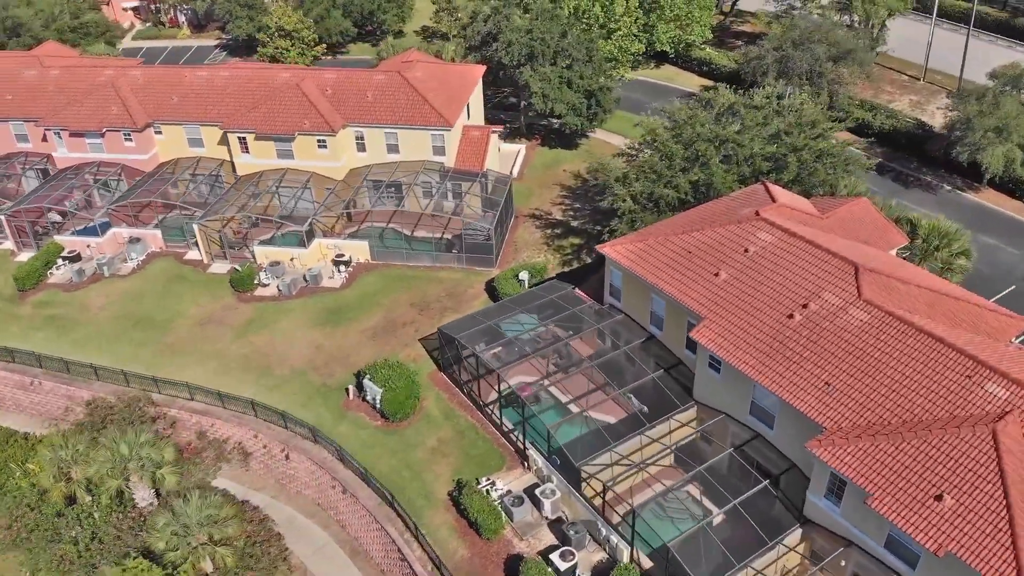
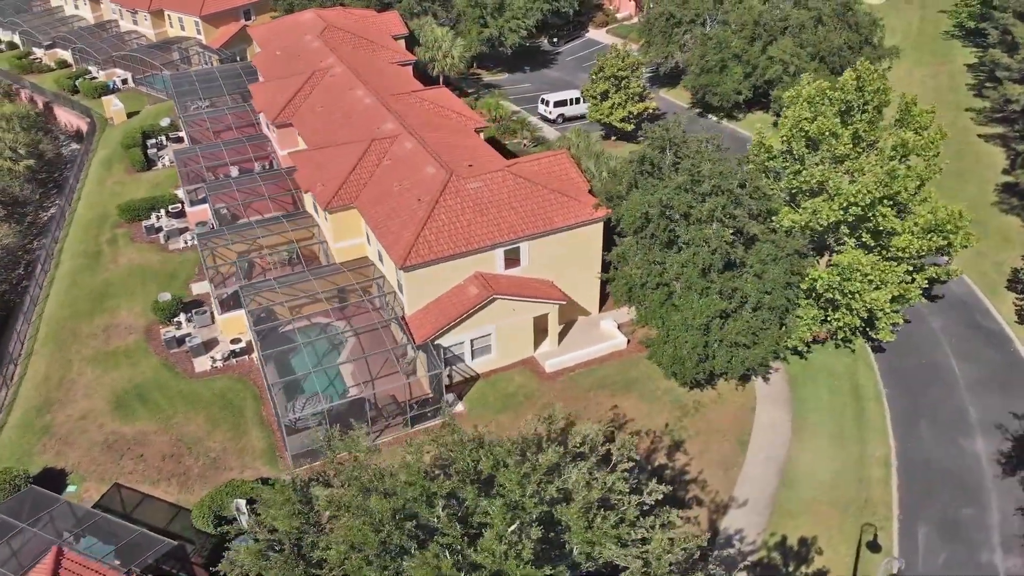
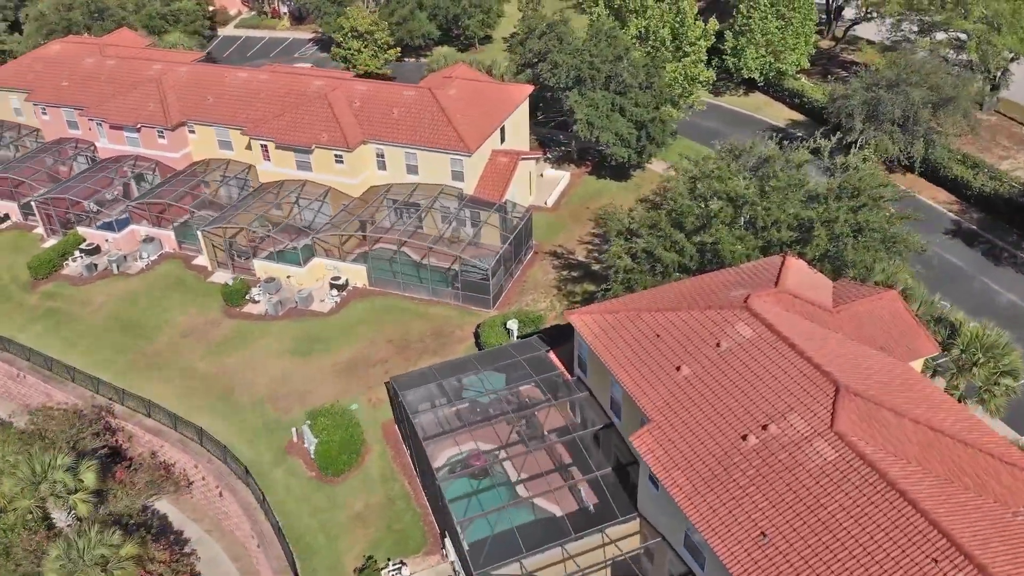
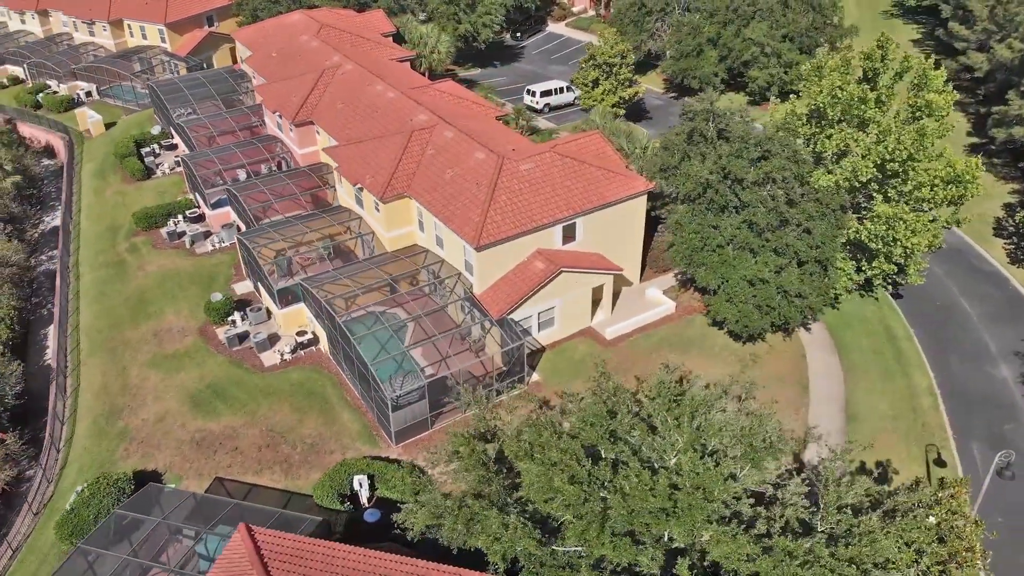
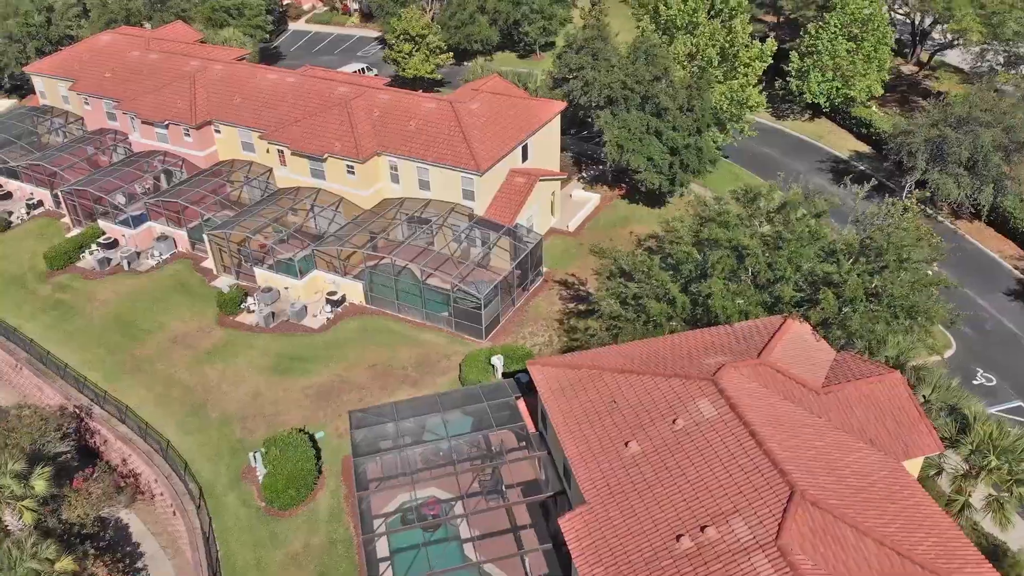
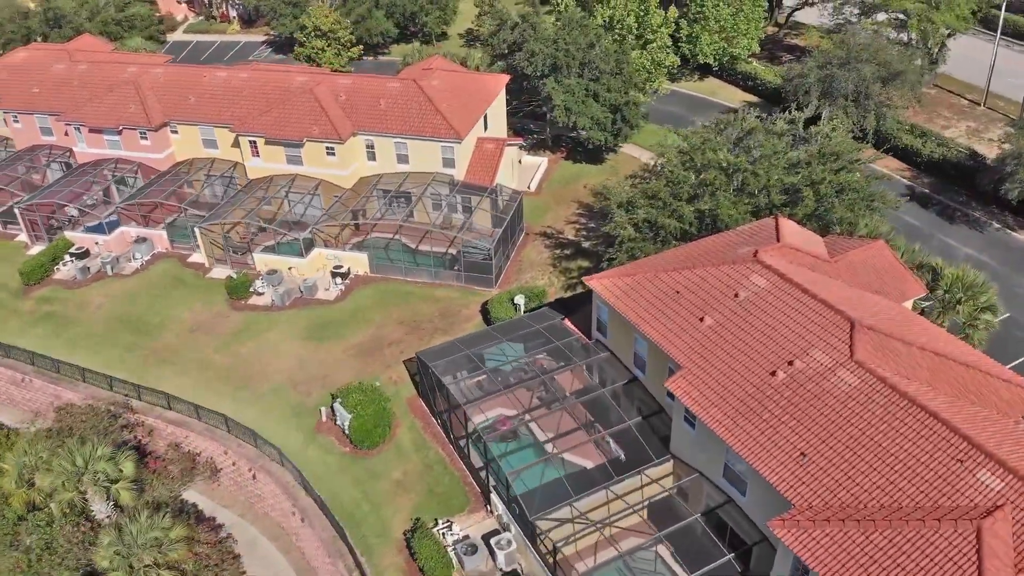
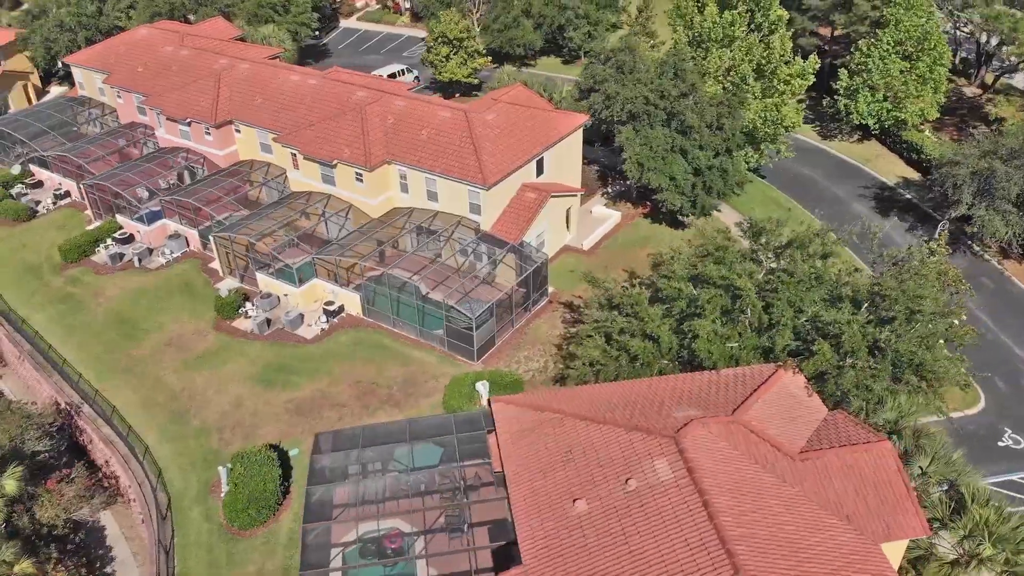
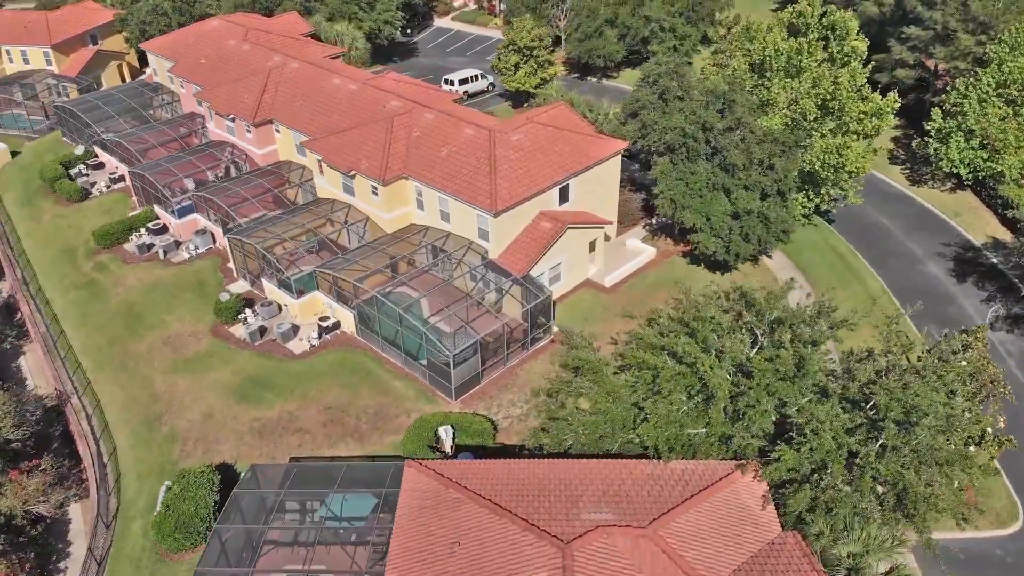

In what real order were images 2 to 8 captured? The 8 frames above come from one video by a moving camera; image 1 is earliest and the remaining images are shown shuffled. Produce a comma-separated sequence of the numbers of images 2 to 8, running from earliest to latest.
6, 3, 5, 7, 8, 4, 2
